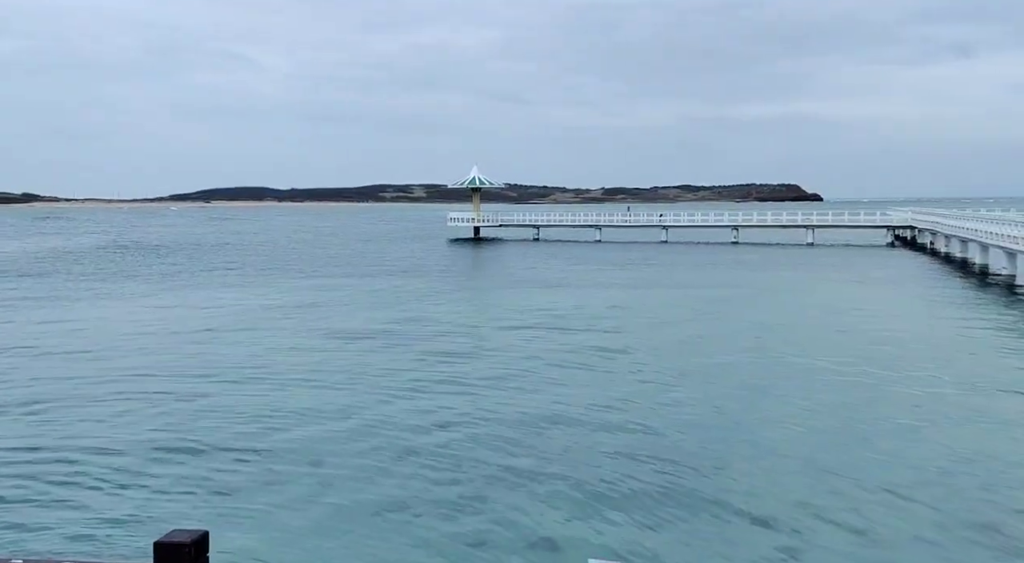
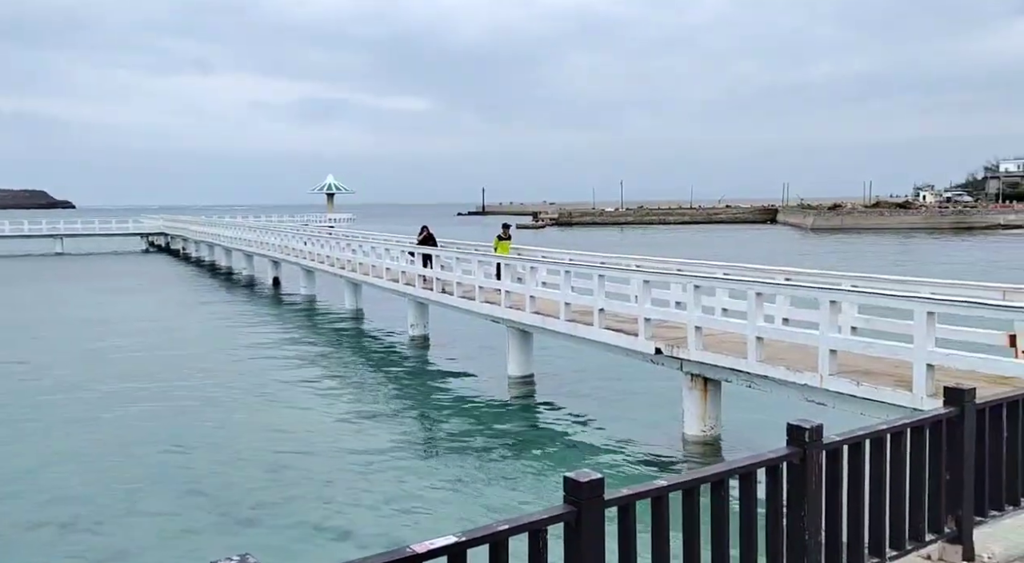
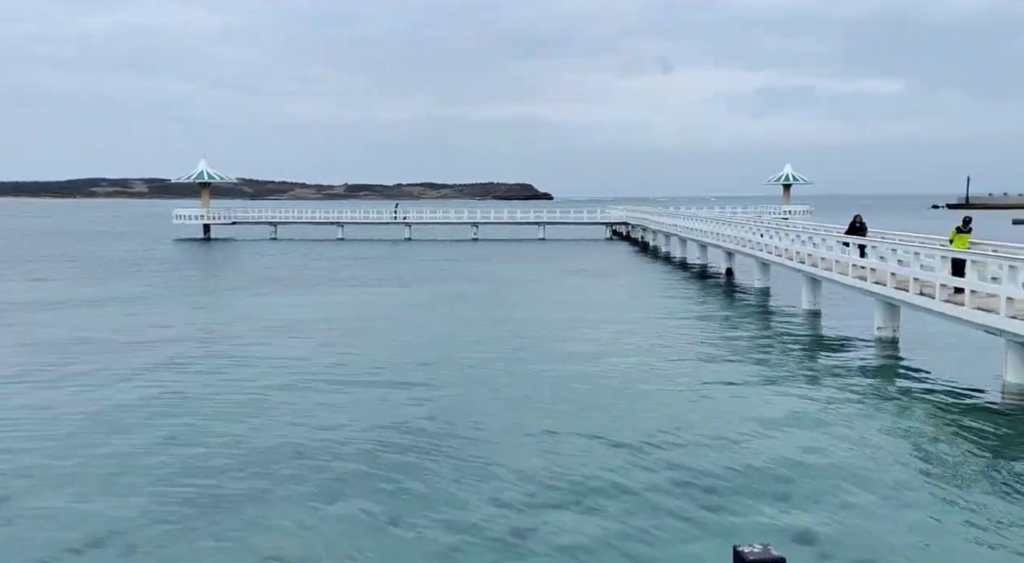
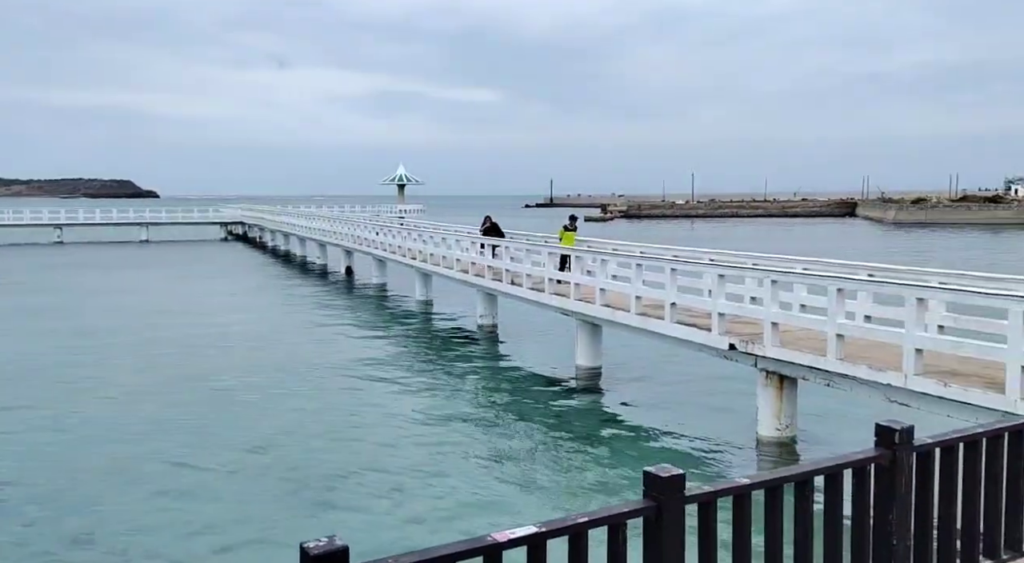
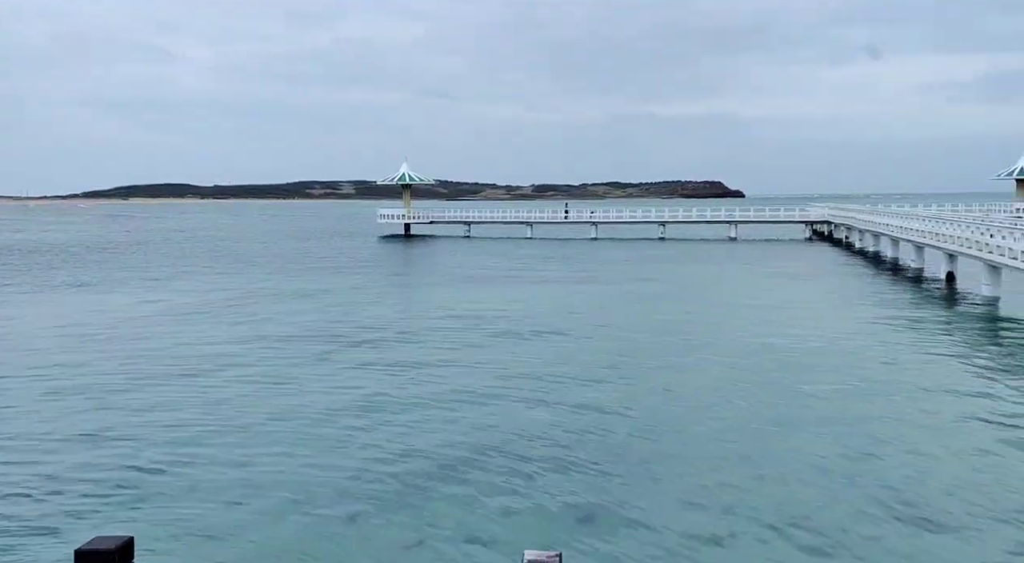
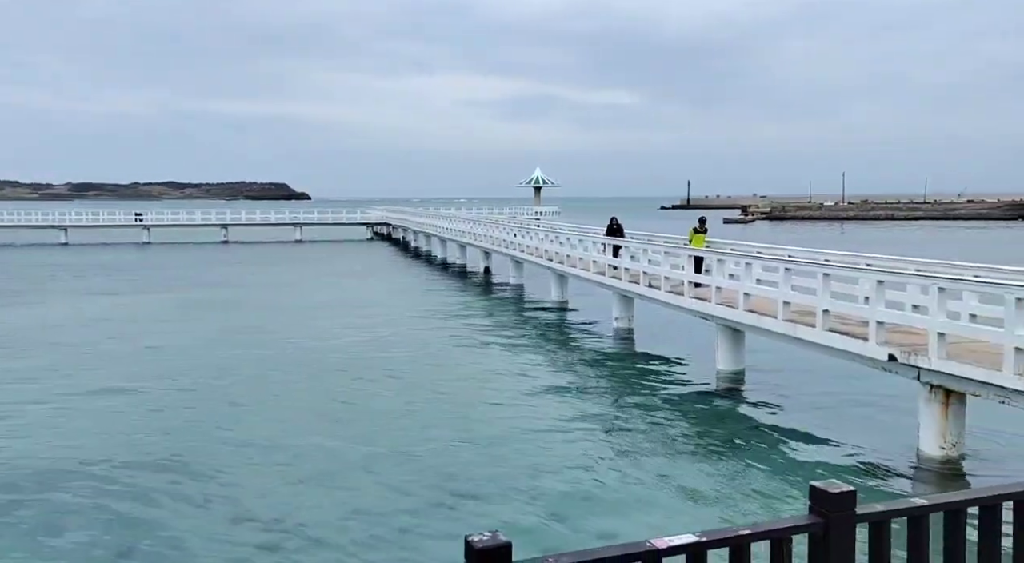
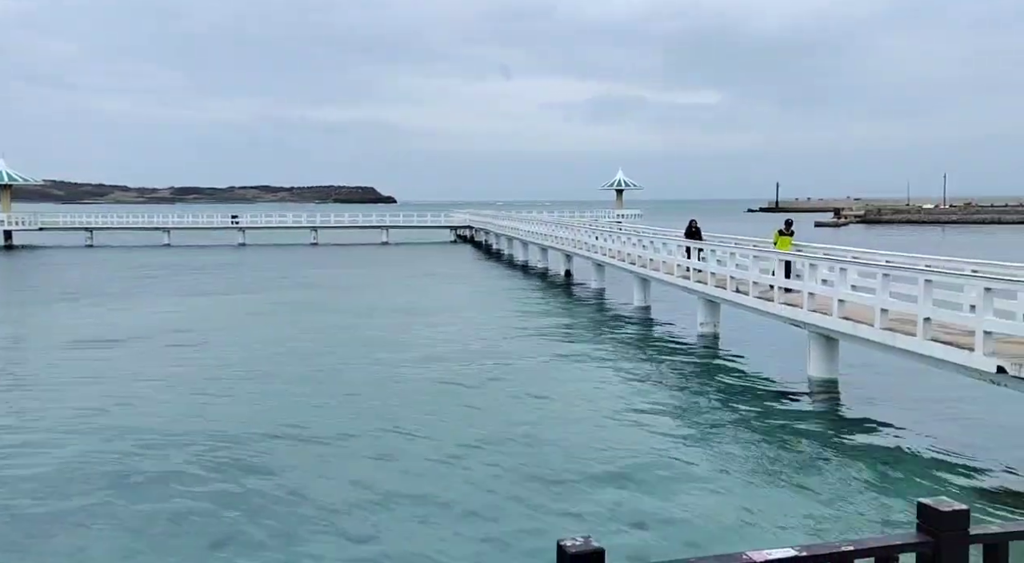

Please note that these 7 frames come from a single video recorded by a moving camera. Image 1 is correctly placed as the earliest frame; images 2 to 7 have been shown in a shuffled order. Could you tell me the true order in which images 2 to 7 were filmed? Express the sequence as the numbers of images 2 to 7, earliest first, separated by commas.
5, 3, 7, 6, 4, 2
